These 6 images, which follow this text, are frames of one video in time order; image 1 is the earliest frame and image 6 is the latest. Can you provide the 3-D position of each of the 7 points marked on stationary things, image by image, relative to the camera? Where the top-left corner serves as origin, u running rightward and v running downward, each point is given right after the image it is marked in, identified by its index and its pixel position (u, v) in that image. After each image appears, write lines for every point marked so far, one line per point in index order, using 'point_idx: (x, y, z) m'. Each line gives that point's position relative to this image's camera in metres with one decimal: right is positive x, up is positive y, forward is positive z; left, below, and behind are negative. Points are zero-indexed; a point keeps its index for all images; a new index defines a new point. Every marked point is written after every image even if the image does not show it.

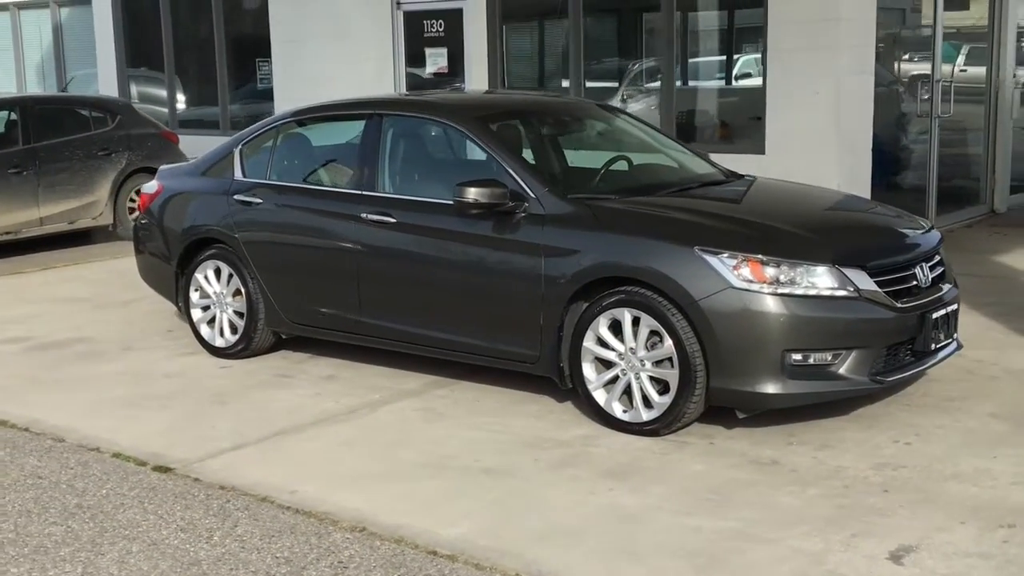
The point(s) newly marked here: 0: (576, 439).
0: (+0.3, -0.6, +5.2) m
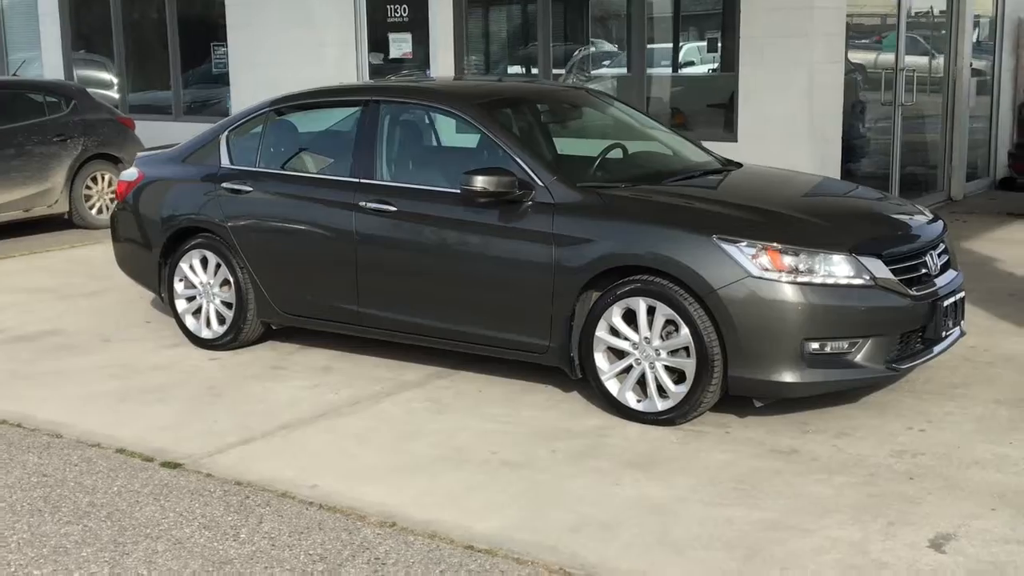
0: (+0.3, -0.6, +5.2) m
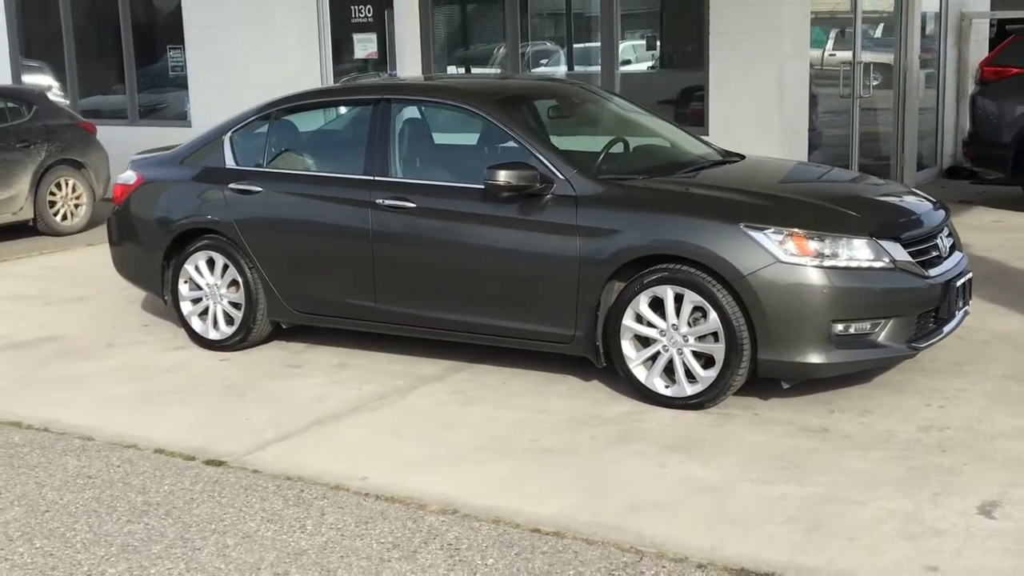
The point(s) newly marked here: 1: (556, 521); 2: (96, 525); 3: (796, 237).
0: (+0.4, -0.5, +5.3) m
1: (+0.1, -0.7, +4.3) m
2: (-1.4, -0.8, +4.4) m
3: (+1.1, +0.2, +5.1) m
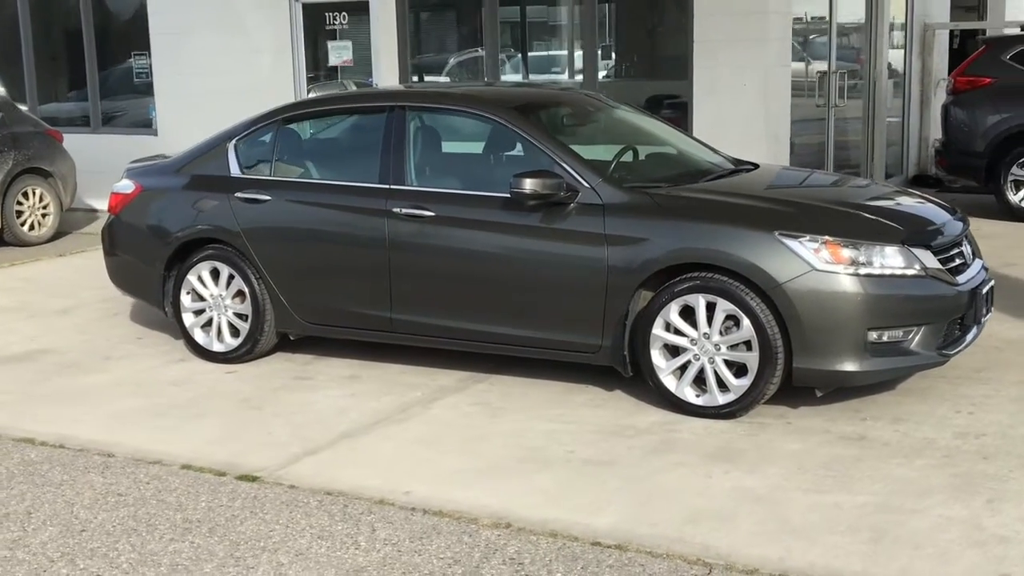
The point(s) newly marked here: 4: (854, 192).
0: (+0.6, -0.5, +5.3) m
1: (+0.3, -0.8, +4.2) m
2: (-1.2, -0.8, +4.3) m
3: (+1.2, +0.2, +5.1) m
4: (+1.5, +0.4, +5.9) m
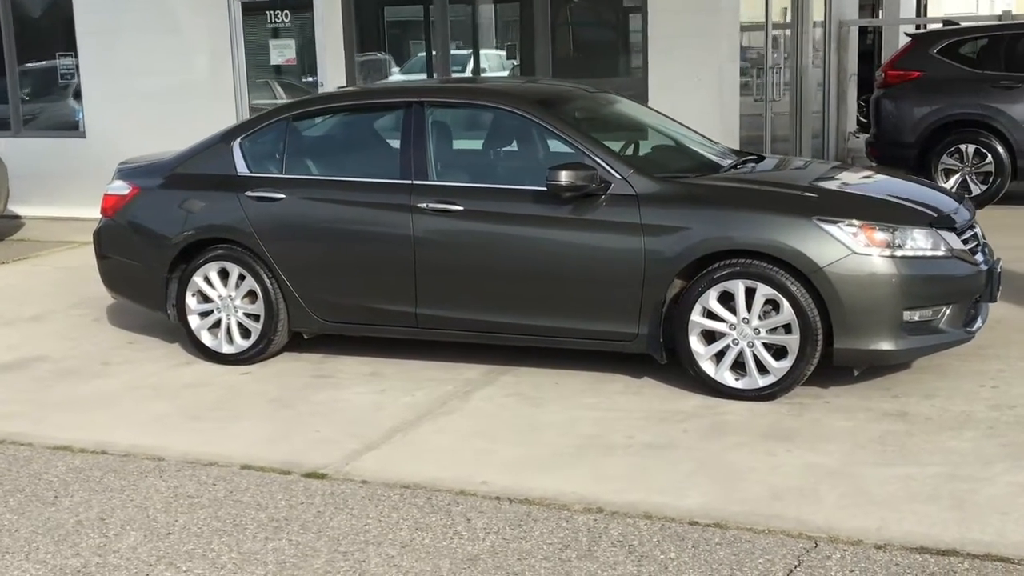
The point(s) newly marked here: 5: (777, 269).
0: (+0.8, -0.5, +5.4) m
1: (+0.6, -0.7, +4.3) m
2: (-0.9, -0.8, +4.2) m
3: (+1.4, +0.2, +5.3) m
4: (+1.6, +0.5, +6.1) m
5: (+1.1, +0.1, +5.4) m
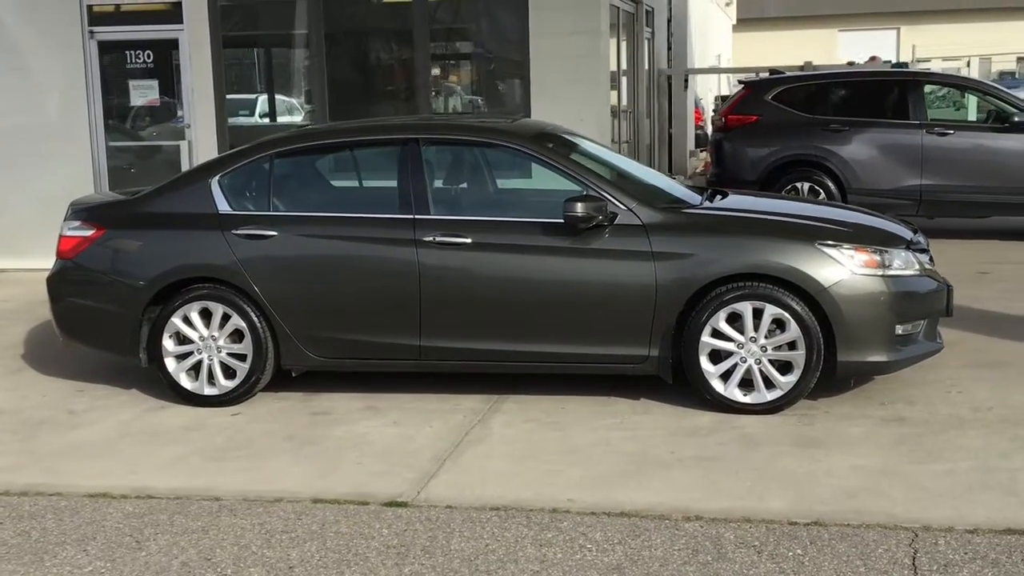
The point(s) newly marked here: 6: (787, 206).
0: (+0.9, -0.6, +5.8) m
1: (+1.0, -0.8, +4.6) m
2: (-0.5, -0.9, +4.2) m
3: (+1.5, +0.2, +5.8) m
4: (+1.5, +0.4, +6.6) m
5: (+1.2, 0.0, +5.8) m
6: (+1.6, +0.4, +6.6) m
